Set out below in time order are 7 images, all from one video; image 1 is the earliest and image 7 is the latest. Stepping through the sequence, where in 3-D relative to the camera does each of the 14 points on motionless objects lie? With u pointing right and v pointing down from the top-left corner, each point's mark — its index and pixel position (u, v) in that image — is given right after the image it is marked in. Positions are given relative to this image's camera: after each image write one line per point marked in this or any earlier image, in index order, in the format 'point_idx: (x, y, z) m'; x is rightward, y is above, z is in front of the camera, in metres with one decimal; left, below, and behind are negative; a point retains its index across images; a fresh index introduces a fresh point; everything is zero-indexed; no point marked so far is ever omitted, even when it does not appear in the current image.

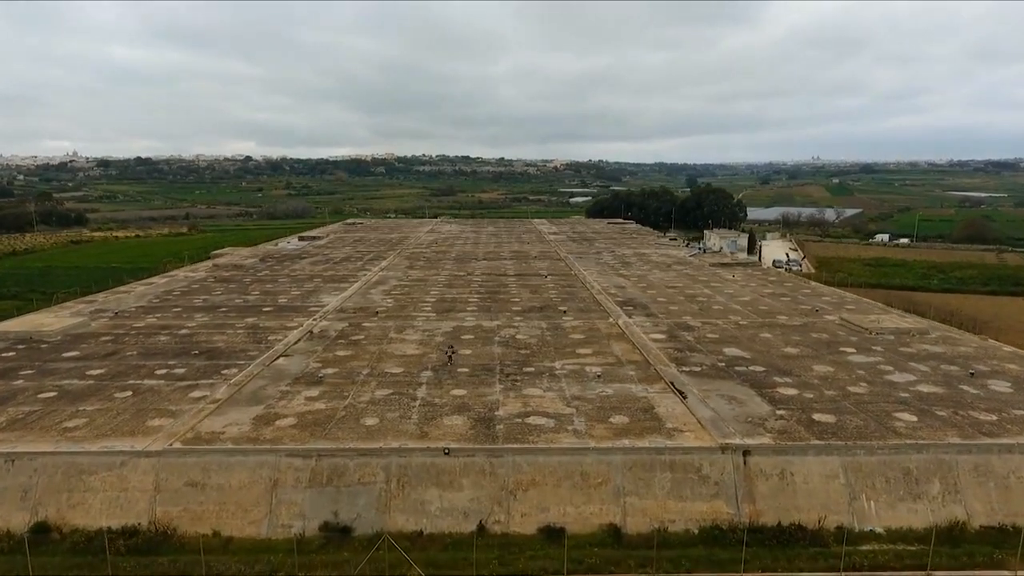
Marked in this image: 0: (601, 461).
0: (+1.2, -2.4, +16.6) m
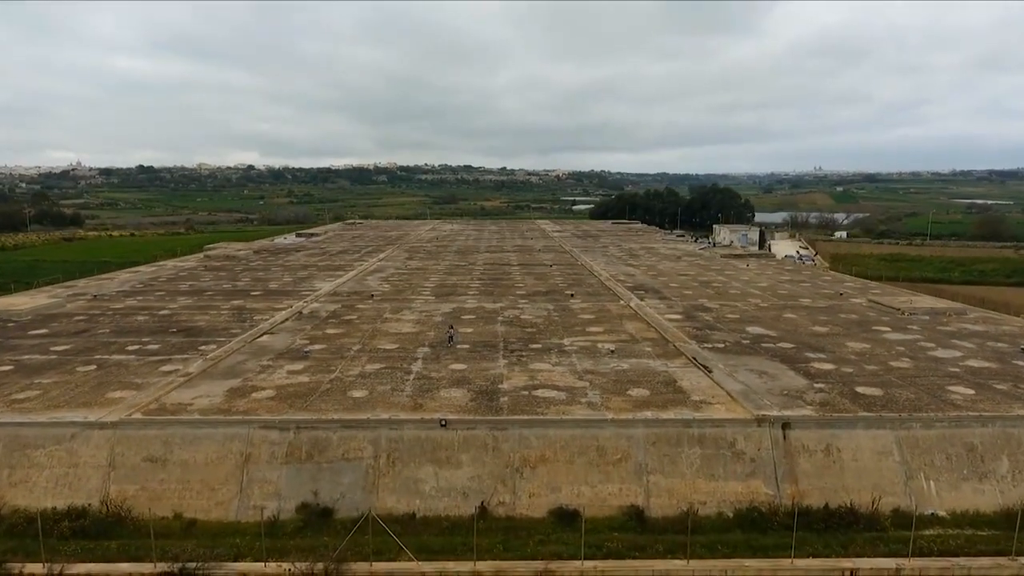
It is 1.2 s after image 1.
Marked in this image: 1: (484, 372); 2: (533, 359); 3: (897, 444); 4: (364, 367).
0: (+1.3, -1.8, +14.5) m
1: (-0.4, -1.3, +18.5) m
2: (+0.4, -1.2, +19.9) m
3: (+4.7, -1.9, +14.6) m
4: (-2.4, -1.3, +18.9) m
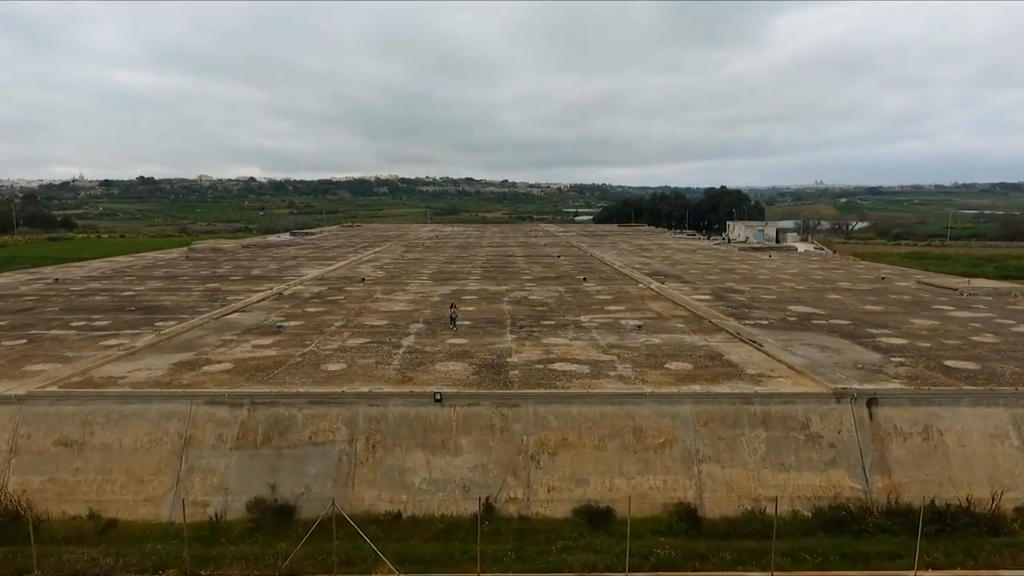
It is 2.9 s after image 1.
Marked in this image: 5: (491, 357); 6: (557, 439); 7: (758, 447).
0: (+1.4, -1.2, +11.4) m
1: (-0.3, -0.7, +15.4) m
2: (+0.5, -0.6, +16.8) m
3: (+4.8, -1.3, +11.5) m
4: (-2.2, -0.7, +15.9) m
5: (-0.2, -0.8, +14.2) m
6: (+0.4, -1.4, +11.2) m
7: (+2.3, -1.5, +11.3) m
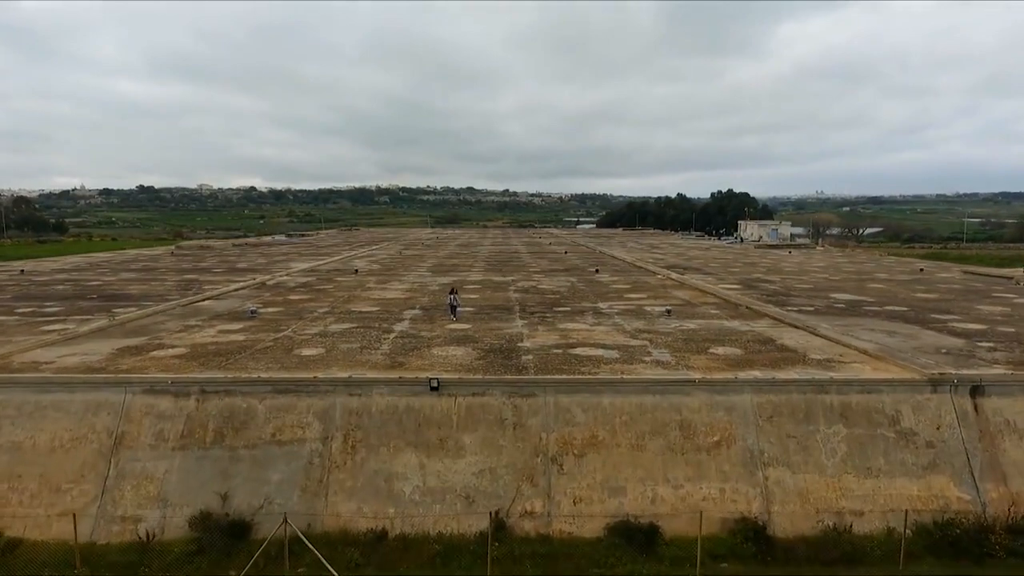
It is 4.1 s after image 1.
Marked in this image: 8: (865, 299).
0: (+1.6, -0.9, +9.1) m
1: (-0.2, -0.5, +13.1) m
2: (+0.6, -0.4, +14.5) m
3: (+4.9, -1.0, +9.1) m
4: (-2.1, -0.4, +13.5) m
5: (-0.1, -0.5, +11.9) m
6: (+0.5, -1.1, +8.9) m
7: (+2.4, -1.2, +8.9) m
8: (+5.3, -0.2, +18.1) m
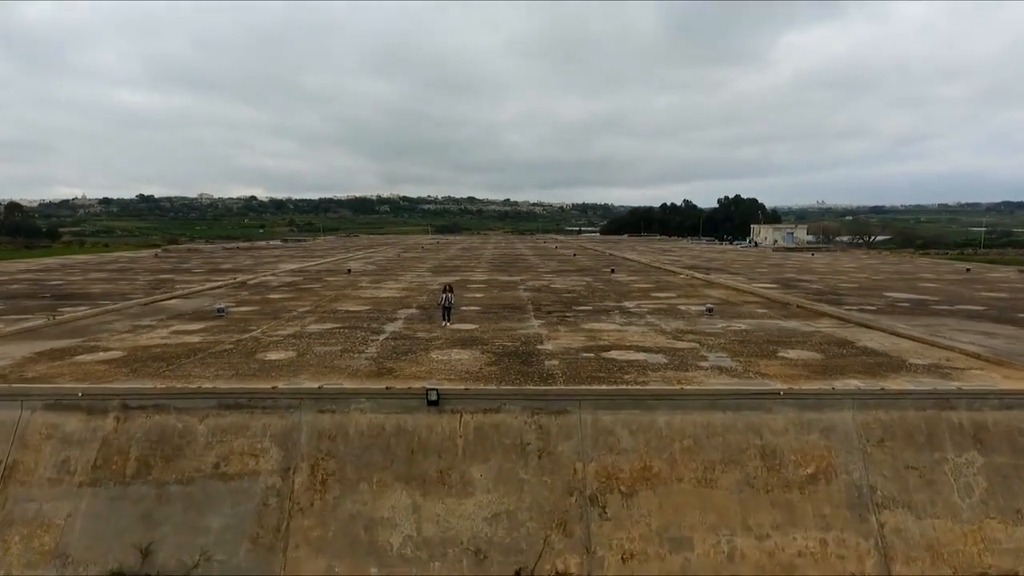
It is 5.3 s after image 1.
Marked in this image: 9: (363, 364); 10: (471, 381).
0: (+1.7, -0.8, +6.9) m
1: (0.0, -0.4, +10.8) m
2: (+0.8, -0.3, +12.2) m
3: (+5.1, -0.9, +6.9) m
4: (-2.0, -0.4, +11.3) m
5: (0.0, -0.5, +9.6) m
6: (+0.7, -1.0, +6.6) m
7: (+2.6, -1.1, +6.7) m
8: (+5.5, -0.1, +15.8) m
9: (-1.0, -0.5, +8.2) m
10: (-0.3, -0.6, +7.5) m
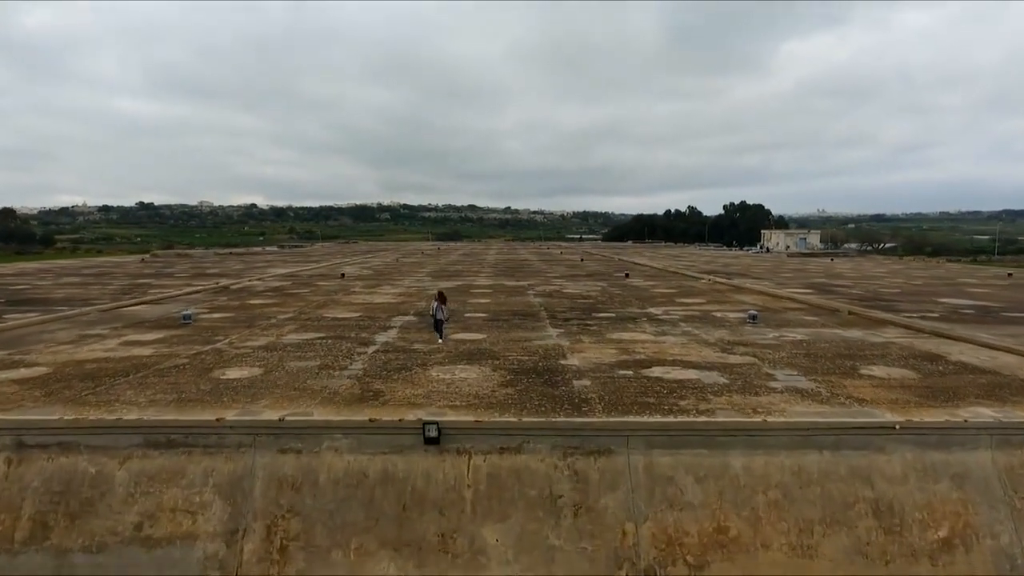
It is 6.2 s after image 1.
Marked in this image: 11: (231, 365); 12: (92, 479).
0: (+1.8, -0.8, +5.1) m
1: (+0.1, -0.4, +9.1) m
2: (+0.9, -0.3, +10.5) m
3: (+5.2, -0.9, +5.1) m
4: (-1.9, -0.4, +9.5) m
5: (+0.1, -0.5, +7.9) m
6: (+0.8, -1.0, +4.9) m
7: (+2.7, -1.1, +4.9) m
8: (+5.6, -0.2, +14.1) m
9: (-0.9, -0.5, +6.5) m
10: (-0.1, -0.6, +5.7) m
11: (-1.8, -0.5, +7.6) m
12: (-1.8, -0.8, +5.1) m
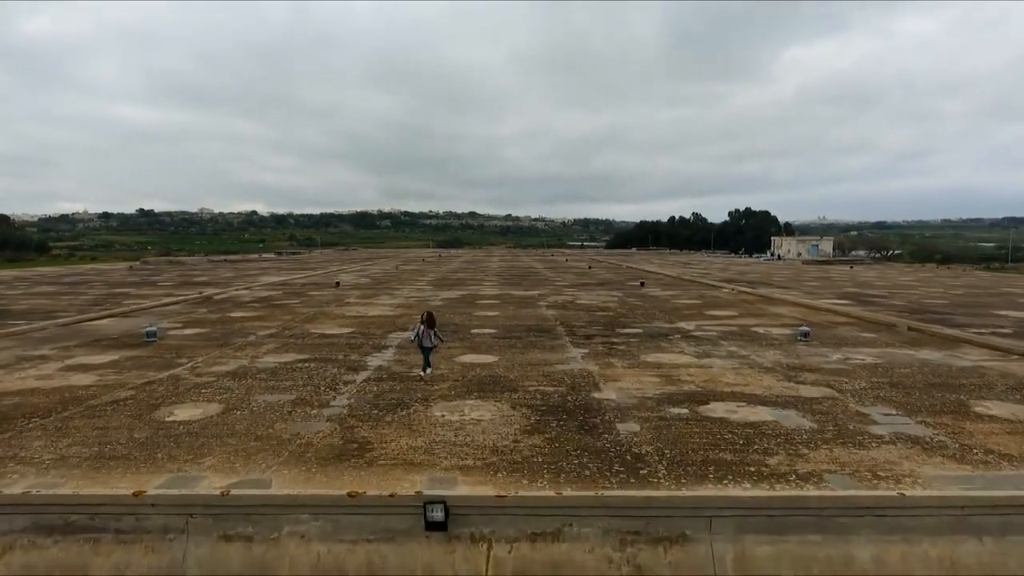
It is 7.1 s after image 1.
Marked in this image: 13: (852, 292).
0: (+1.9, -0.9, +3.6) m
1: (+0.2, -0.5, +7.6) m
2: (+1.0, -0.4, +9.0) m
3: (+5.3, -1.0, +3.6) m
4: (-1.7, -0.5, +8.1) m
5: (+0.2, -0.5, +6.4) m
6: (+0.9, -1.1, +3.4) m
7: (+2.8, -1.1, +3.4) m
8: (+5.7, -0.3, +12.6) m
9: (-0.8, -0.6, +5.0) m
10: (0.0, -0.7, +4.3) m
11: (-1.7, -0.6, +6.1) m
12: (-1.7, -0.9, +3.6) m
13: (+5.3, -0.1, +18.7) m
